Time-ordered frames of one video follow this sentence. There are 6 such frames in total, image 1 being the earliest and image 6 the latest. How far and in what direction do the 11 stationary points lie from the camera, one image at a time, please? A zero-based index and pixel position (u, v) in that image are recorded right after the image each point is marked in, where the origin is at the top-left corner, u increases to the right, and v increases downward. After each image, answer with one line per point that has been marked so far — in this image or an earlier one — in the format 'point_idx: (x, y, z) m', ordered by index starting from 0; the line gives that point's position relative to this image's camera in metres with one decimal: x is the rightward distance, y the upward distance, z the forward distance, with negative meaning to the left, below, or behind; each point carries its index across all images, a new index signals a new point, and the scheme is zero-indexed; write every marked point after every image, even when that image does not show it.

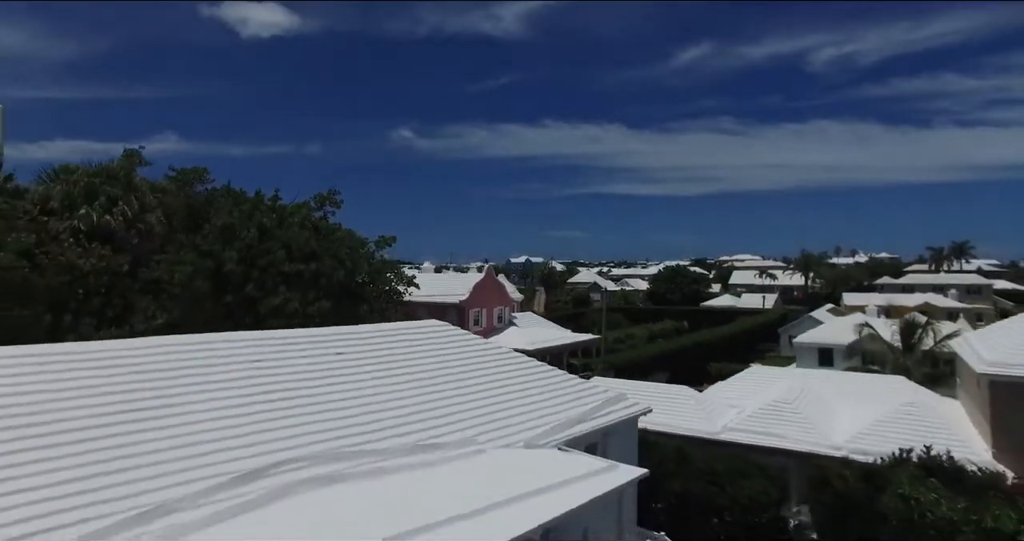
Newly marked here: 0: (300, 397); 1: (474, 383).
0: (-3.5, -1.9, +12.5) m
1: (-0.7, -2.2, +15.7) m
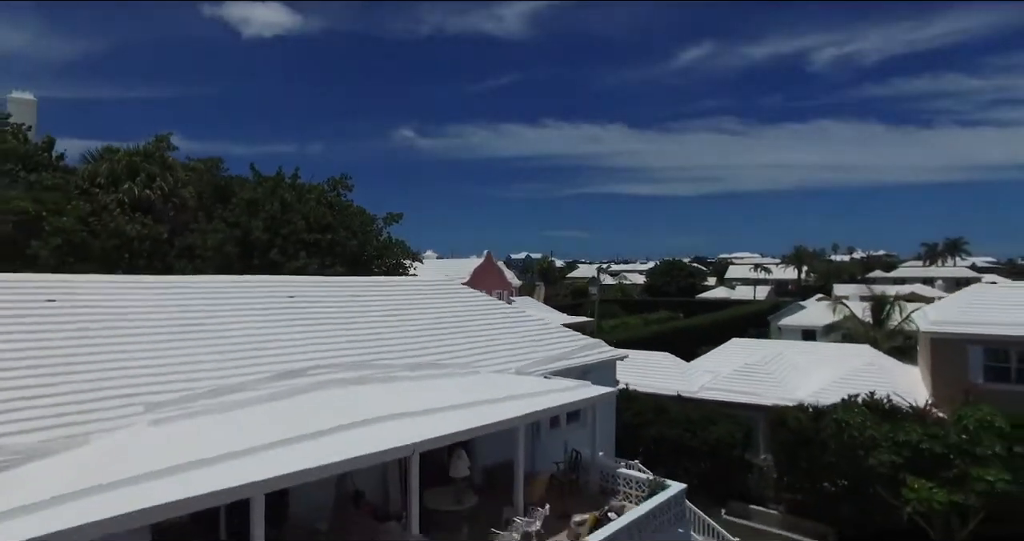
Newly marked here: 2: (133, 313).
0: (-3.7, -0.9, +15.2) m
1: (-0.9, -1.2, +18.4) m
2: (-6.4, -0.7, +12.6) m
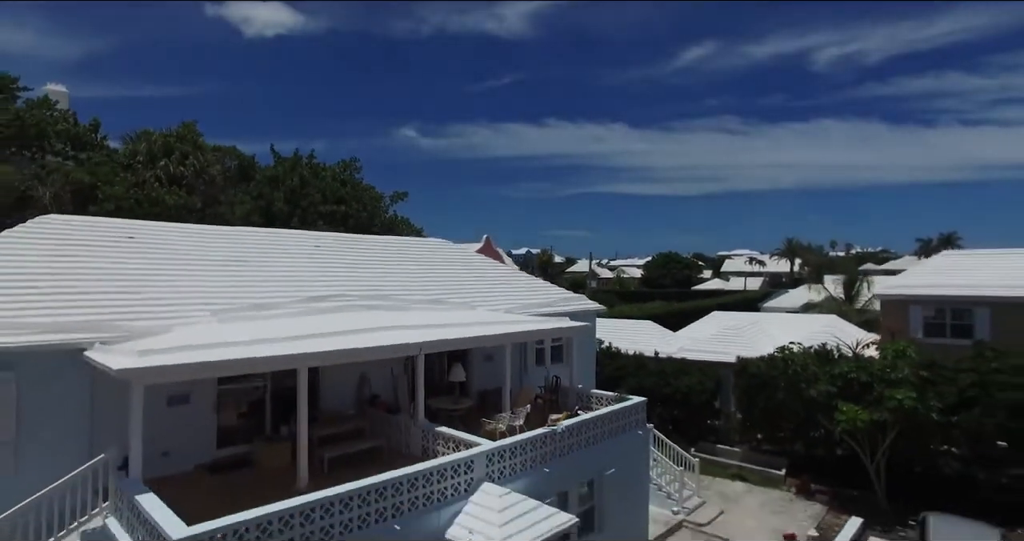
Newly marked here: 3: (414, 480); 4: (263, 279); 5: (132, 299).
0: (-4.0, +0.2, +18.2) m
1: (-1.2, 0.0, +21.4) m
2: (-6.6, +0.5, +15.6) m
3: (-1.4, -3.0, +10.6) m
4: (-5.1, -0.1, +15.5) m
5: (-6.4, -0.4, +12.7) m
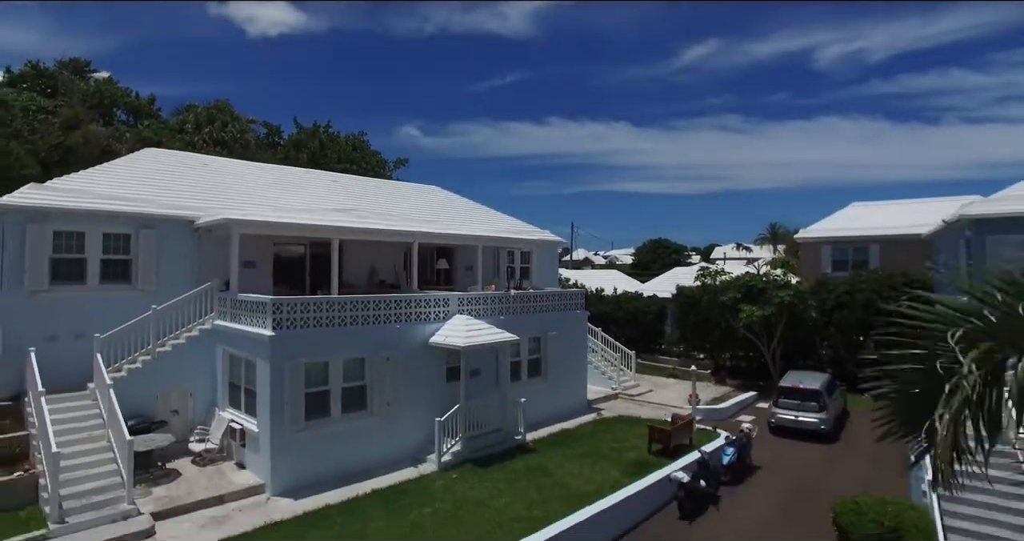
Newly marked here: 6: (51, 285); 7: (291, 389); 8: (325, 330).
0: (-4.8, +2.5, +24.1) m
1: (-2.0, +2.2, +27.3) m
2: (-7.5, +2.8, +21.5) m
3: (-2.2, -0.7, +16.5) m
4: (-6.0, +2.2, +21.4) m
5: (-7.3, +1.9, +18.6) m
6: (-9.1, -0.3, +14.9) m
7: (-4.1, -2.2, +13.9) m
8: (-3.6, -1.2, +14.6) m
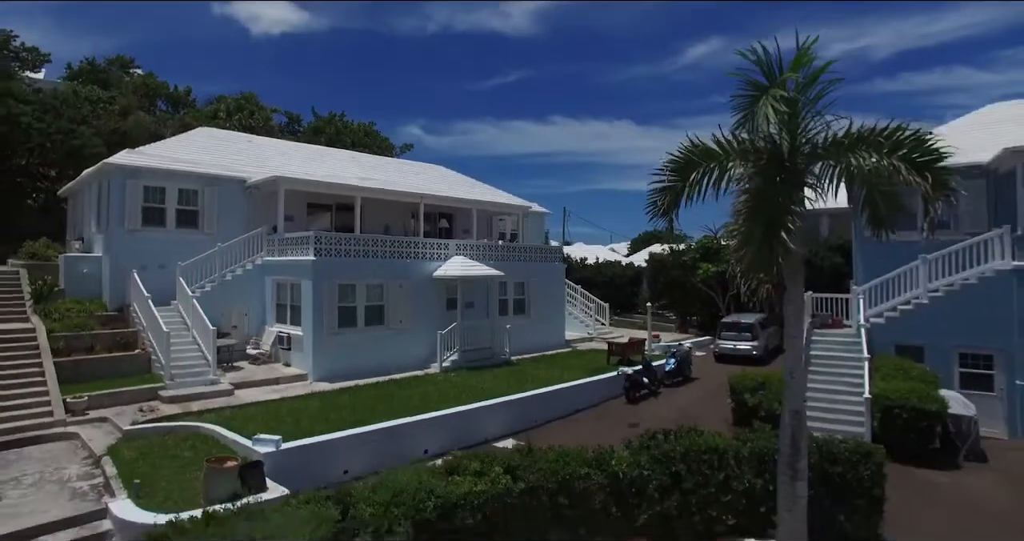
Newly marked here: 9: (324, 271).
0: (-5.2, +3.9, +28.5) m
1: (-2.4, +3.7, +31.7) m
2: (-7.9, +4.2, +26.0) m
3: (-2.6, +0.7, +20.9) m
4: (-6.4, +3.6, +25.8) m
5: (-7.7, +3.3, +23.0) m
6: (-9.5, +1.1, +19.3) m
7: (-4.5, -0.8, +18.3) m
8: (-4.0, +0.3, +19.0) m
9: (-4.6, 0.0, +18.2) m
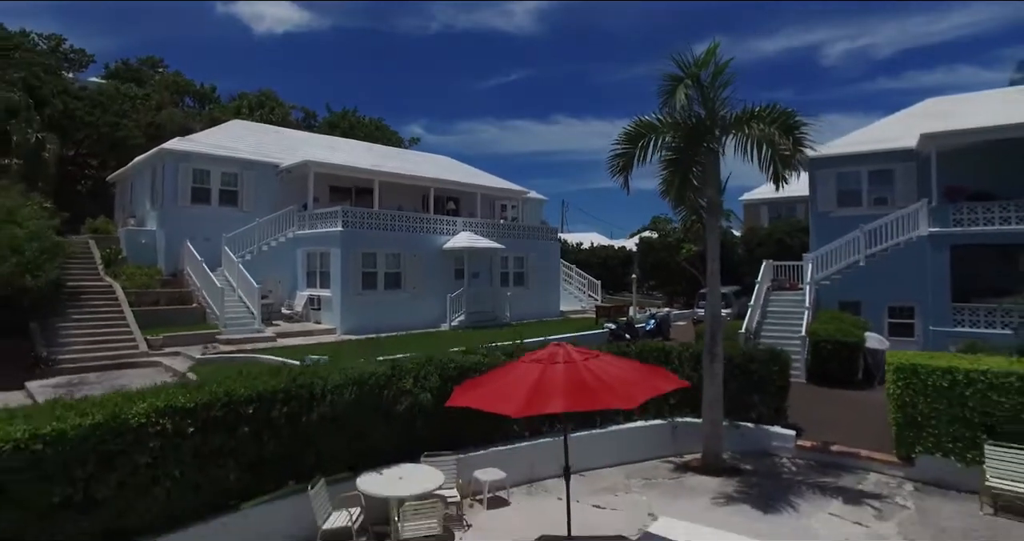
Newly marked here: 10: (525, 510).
0: (-5.2, +4.8, +31.5) m
1: (-2.4, +4.5, +34.7) m
2: (-7.9, +5.0, +29.0) m
3: (-2.6, +1.6, +23.9) m
4: (-6.3, +4.5, +28.8) m
5: (-7.7, +4.2, +26.0) m
6: (-9.5, +2.0, +22.3) m
7: (-4.5, +0.1, +21.3) m
8: (-4.0, +1.1, +22.0) m
9: (-4.6, +0.8, +21.2) m
10: (+0.2, -2.9, +9.0) m
